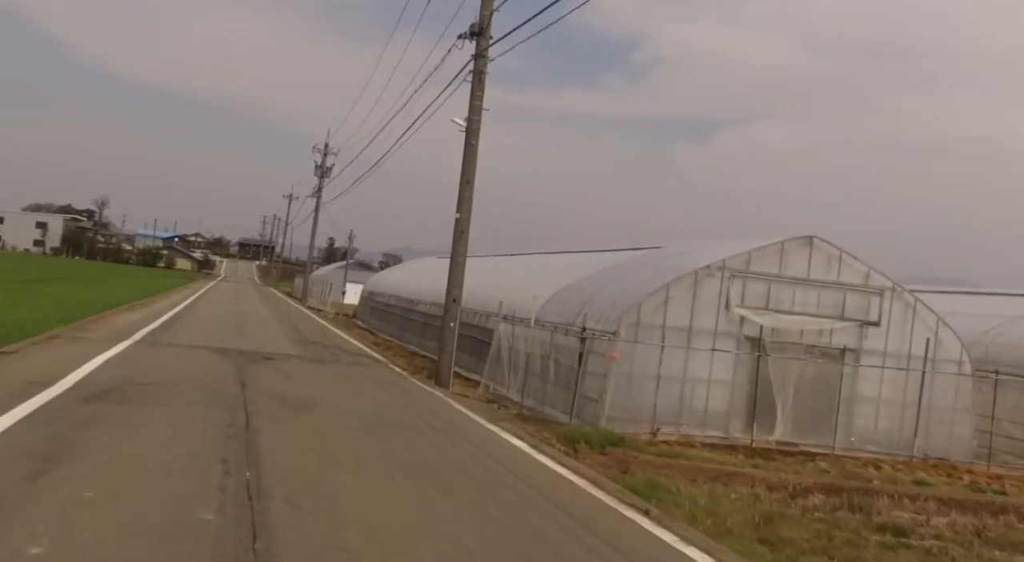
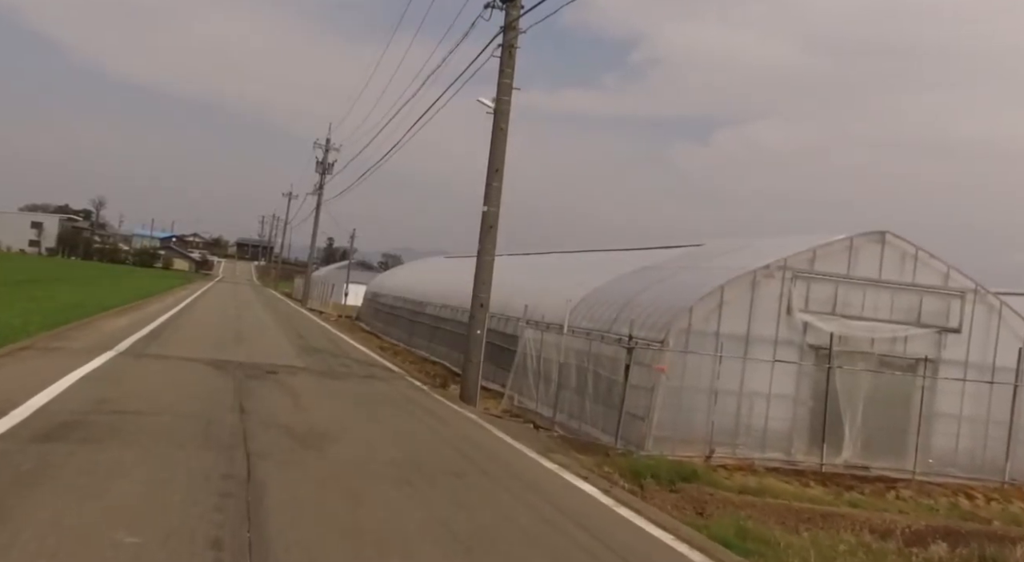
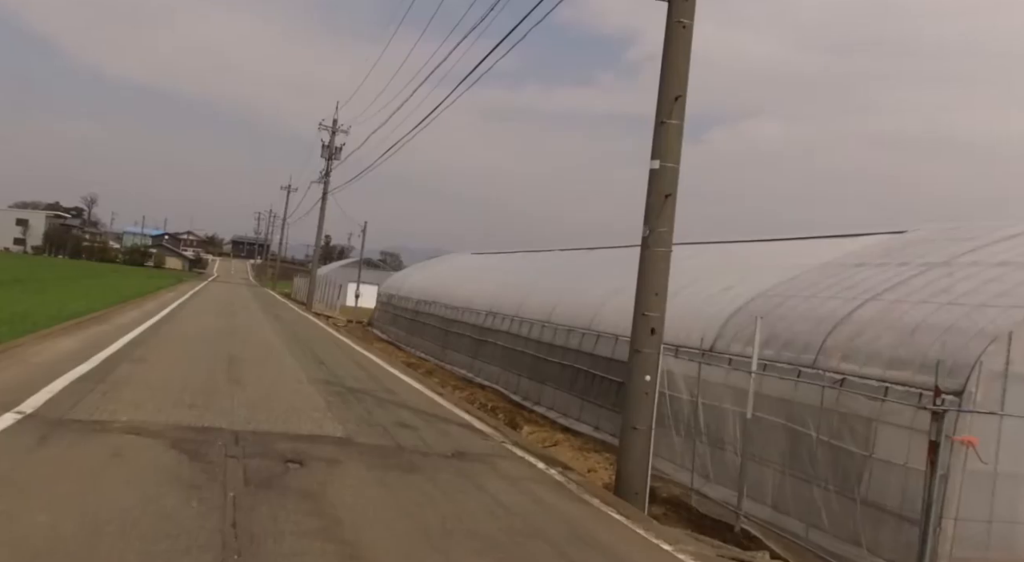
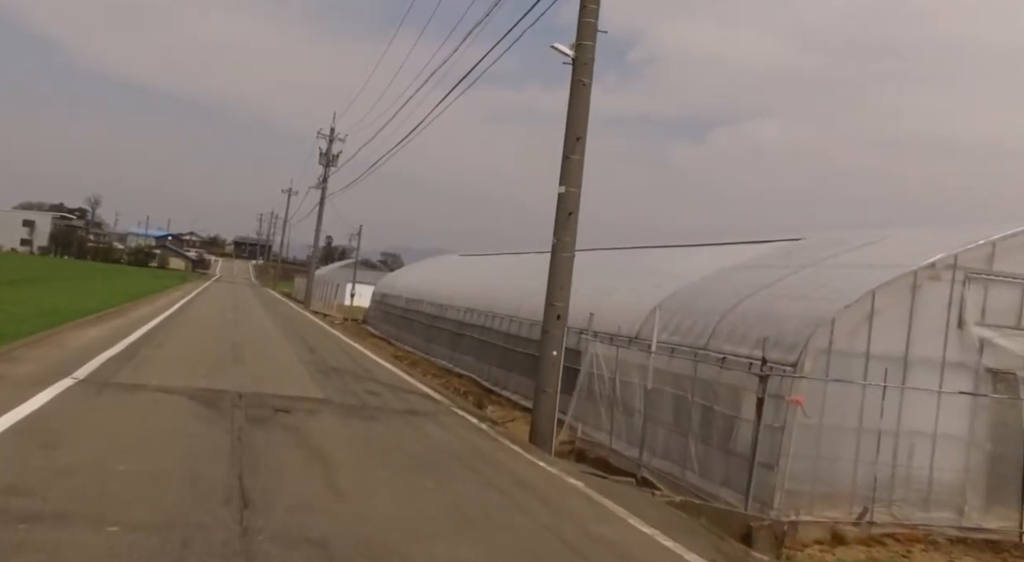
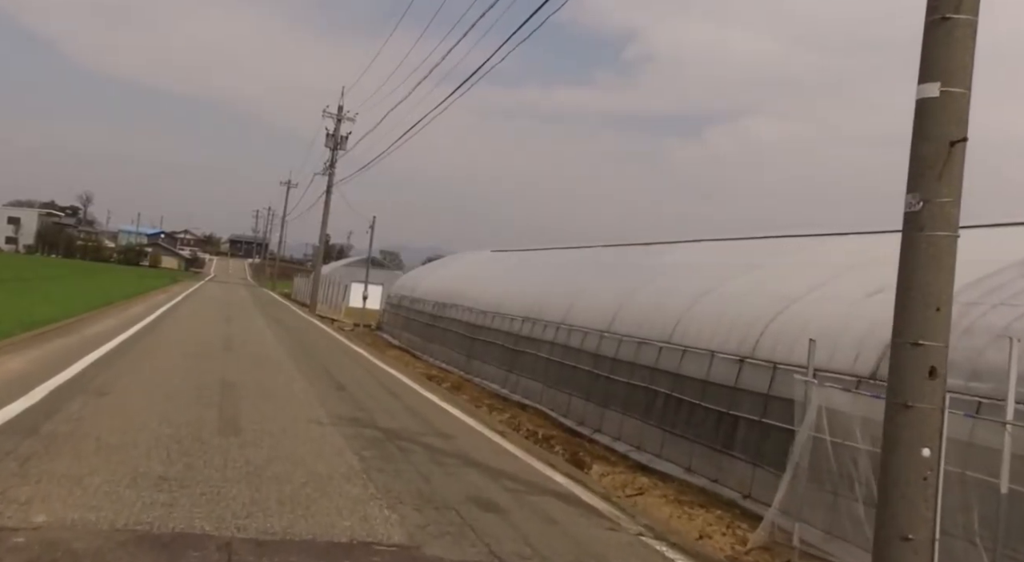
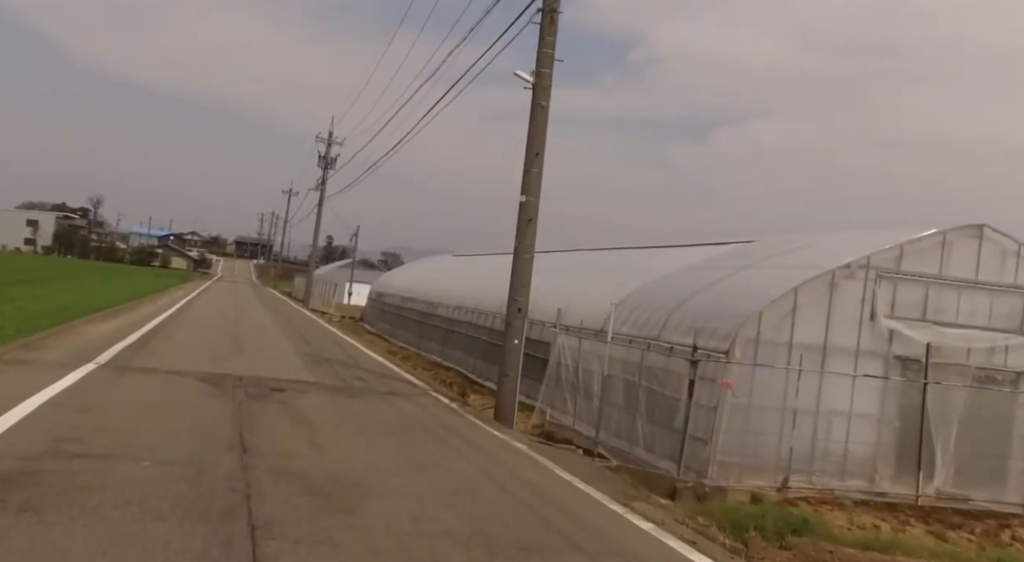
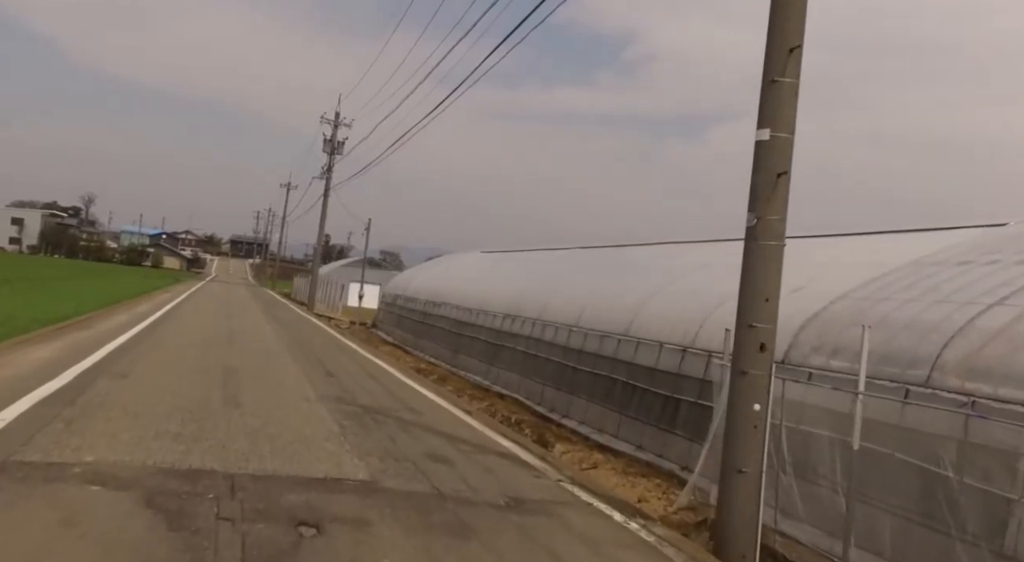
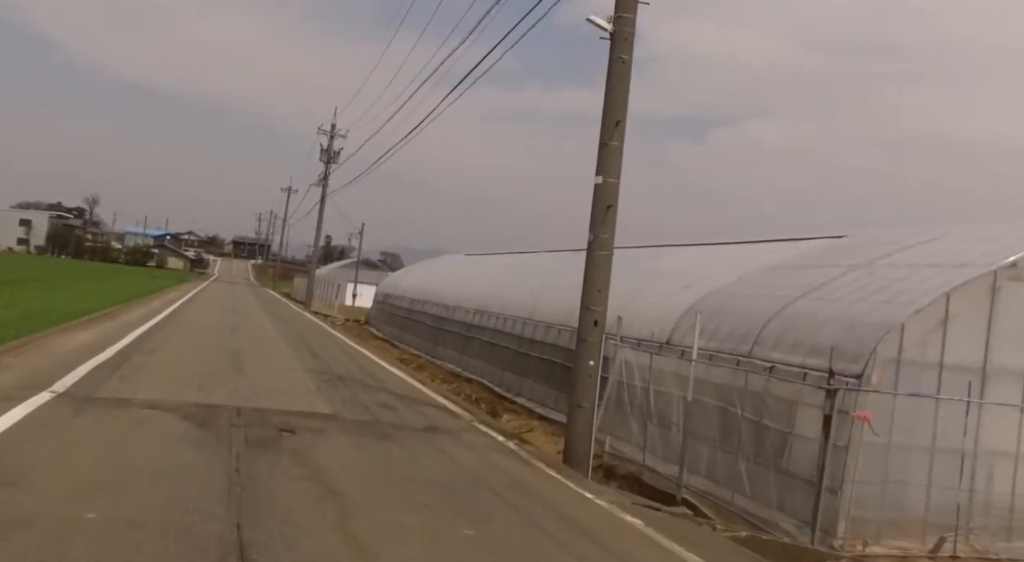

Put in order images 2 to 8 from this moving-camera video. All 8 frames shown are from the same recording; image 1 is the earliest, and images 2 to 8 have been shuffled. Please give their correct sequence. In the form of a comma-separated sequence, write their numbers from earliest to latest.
2, 6, 4, 8, 3, 7, 5
